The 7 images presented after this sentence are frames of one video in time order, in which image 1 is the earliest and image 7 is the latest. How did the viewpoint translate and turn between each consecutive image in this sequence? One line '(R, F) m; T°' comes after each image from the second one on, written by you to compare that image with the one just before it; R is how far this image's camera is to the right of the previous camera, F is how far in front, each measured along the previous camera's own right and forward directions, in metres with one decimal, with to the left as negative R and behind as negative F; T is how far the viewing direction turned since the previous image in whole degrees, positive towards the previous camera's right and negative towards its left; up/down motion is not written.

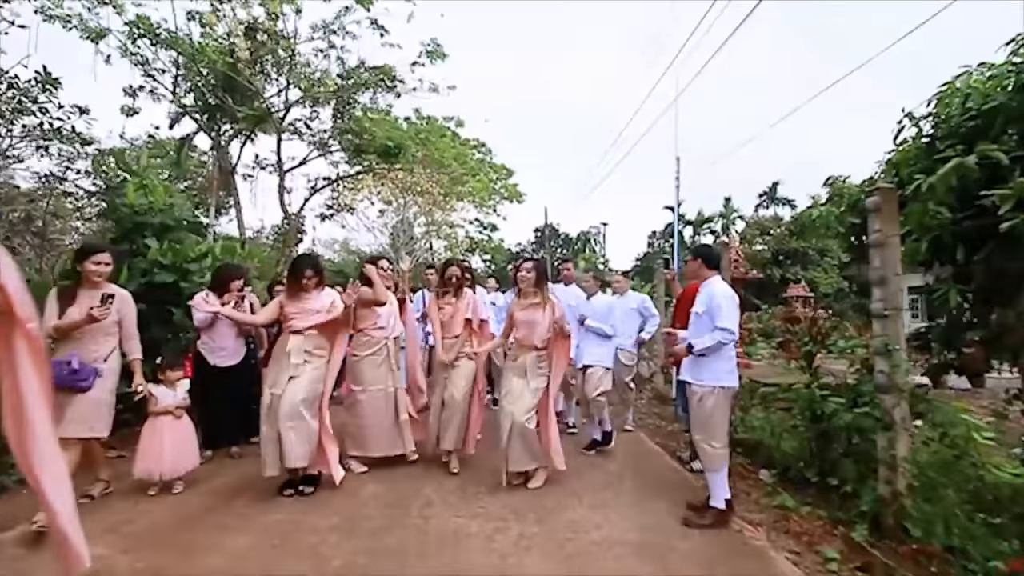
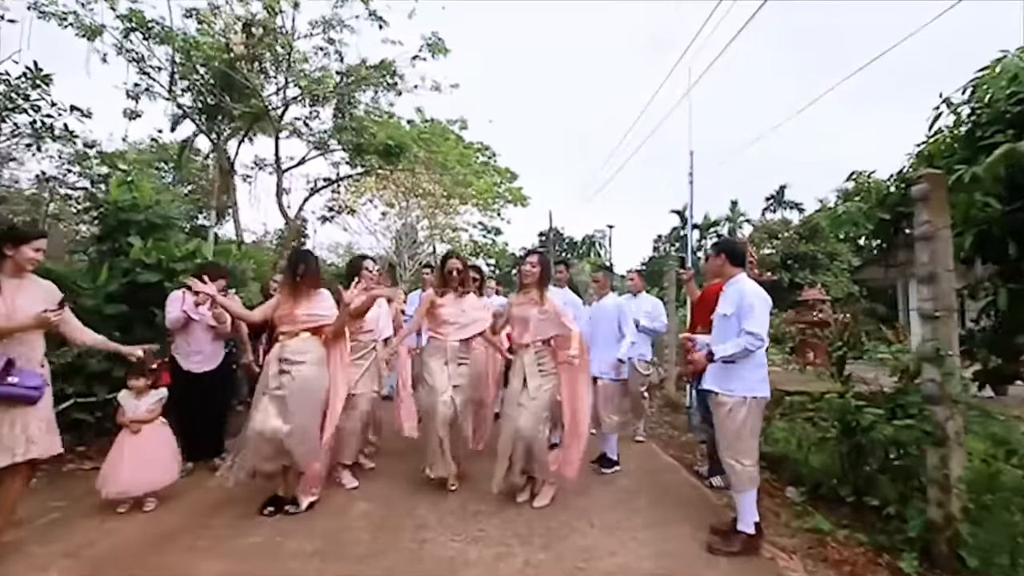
(0.0, +0.5) m; 0°
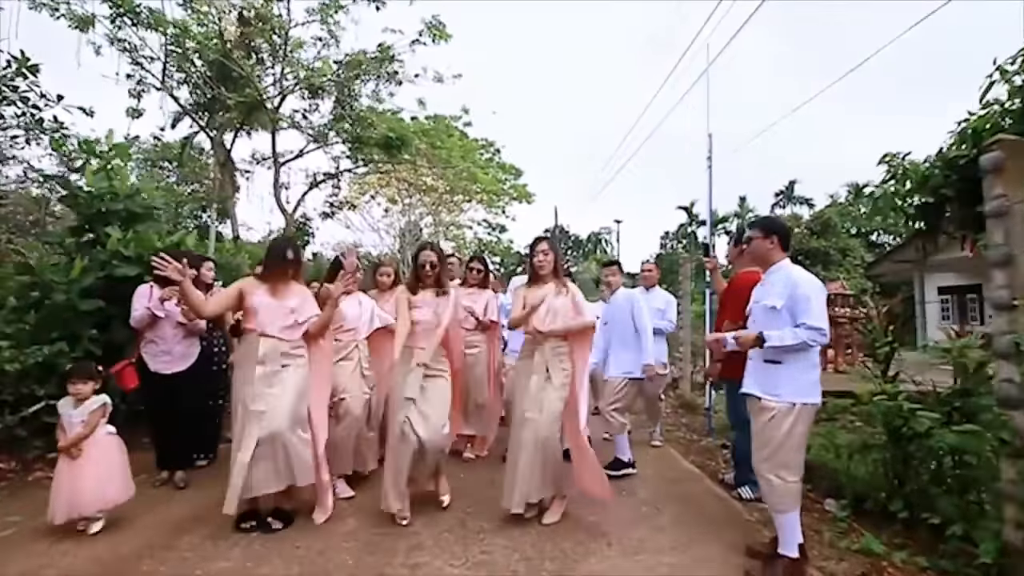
(0.0, +0.6) m; 0°
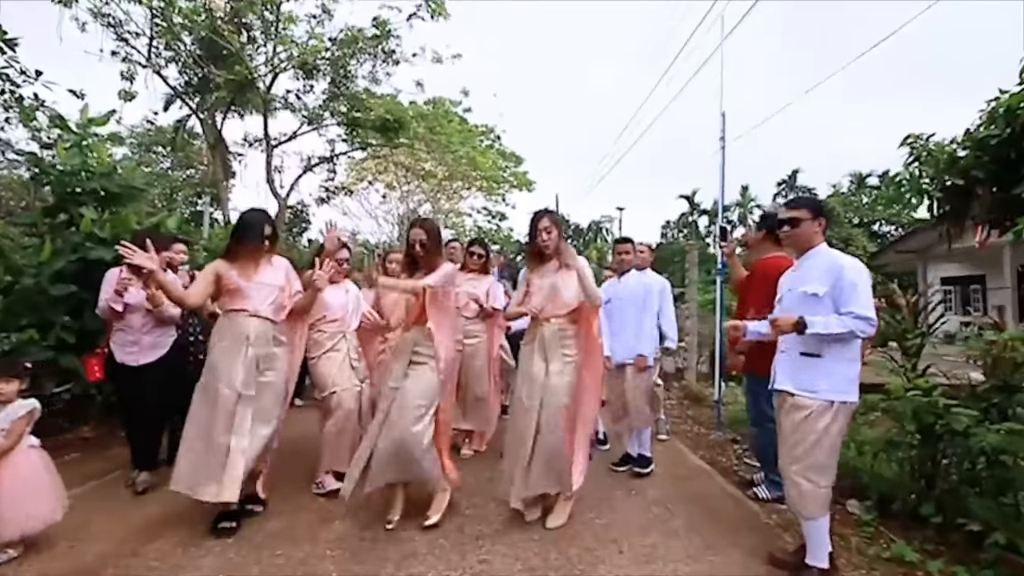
(0.0, +0.3) m; 0°
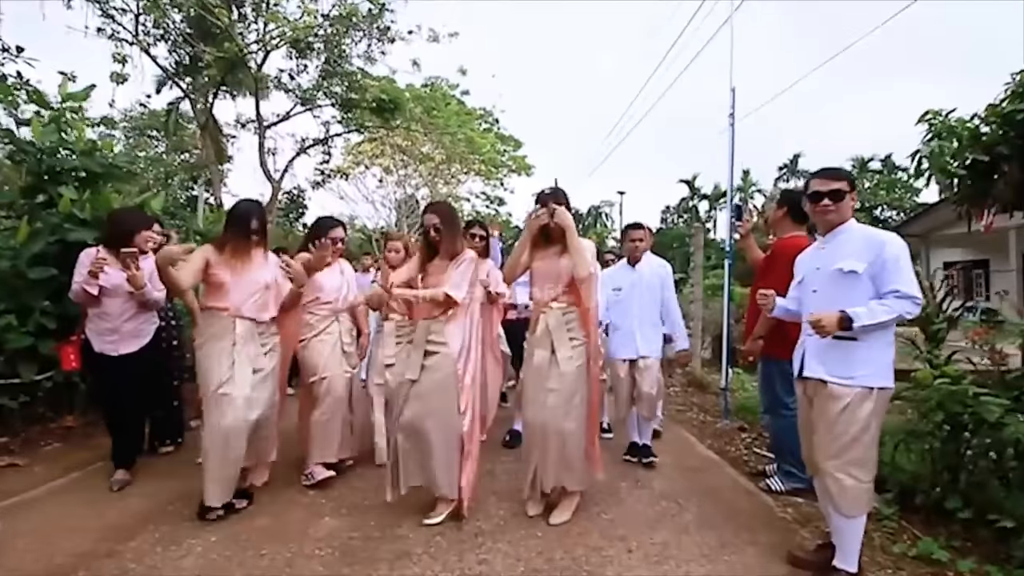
(0.0, +0.3) m; 0°
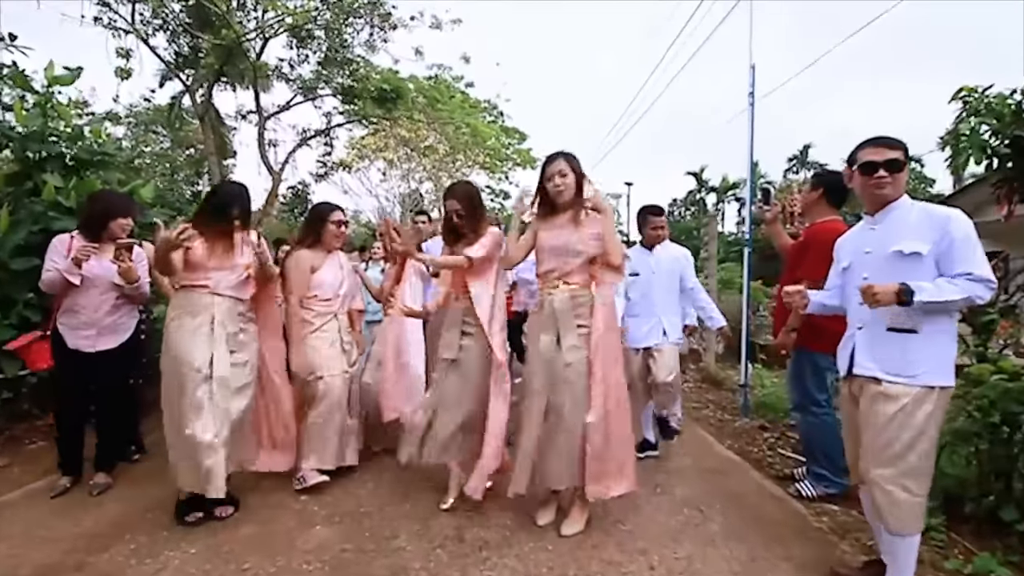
(0.0, +0.4) m; 0°
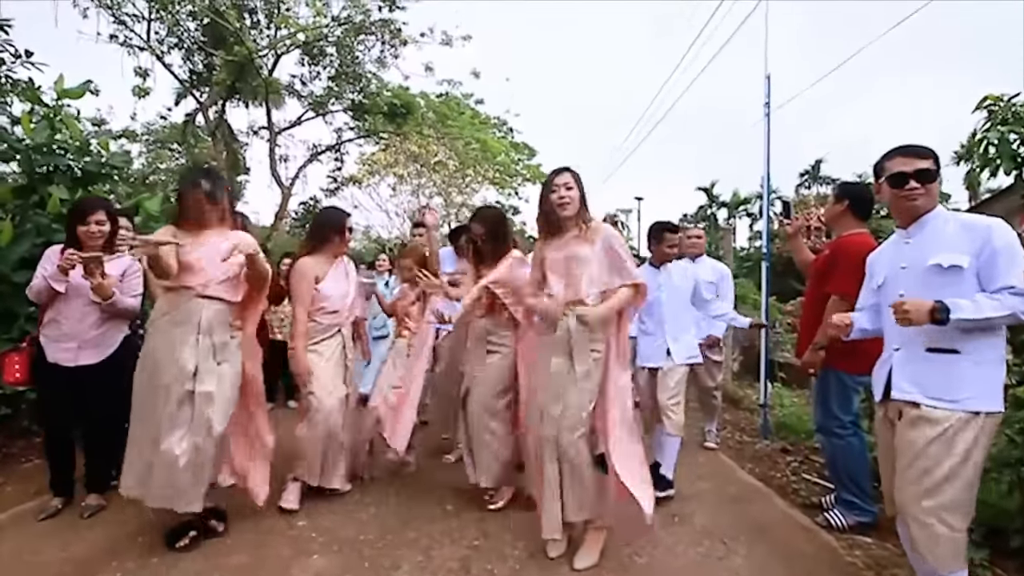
(0.0, +0.2) m; -1°
